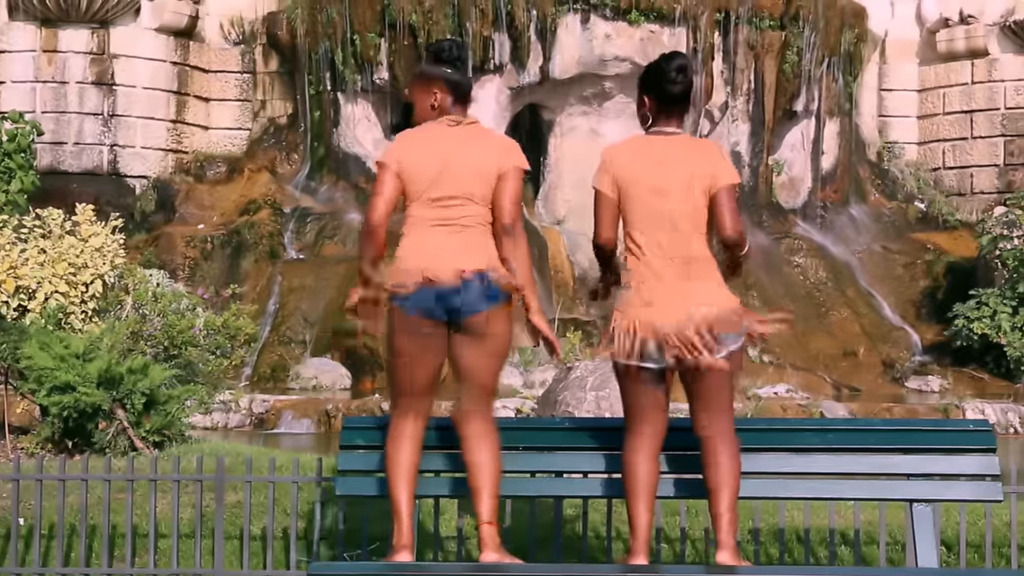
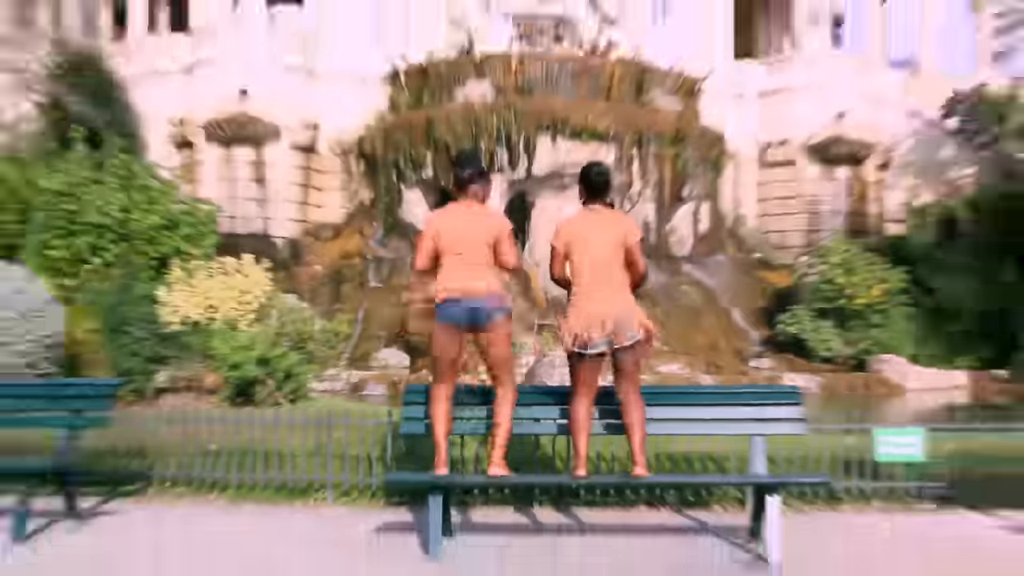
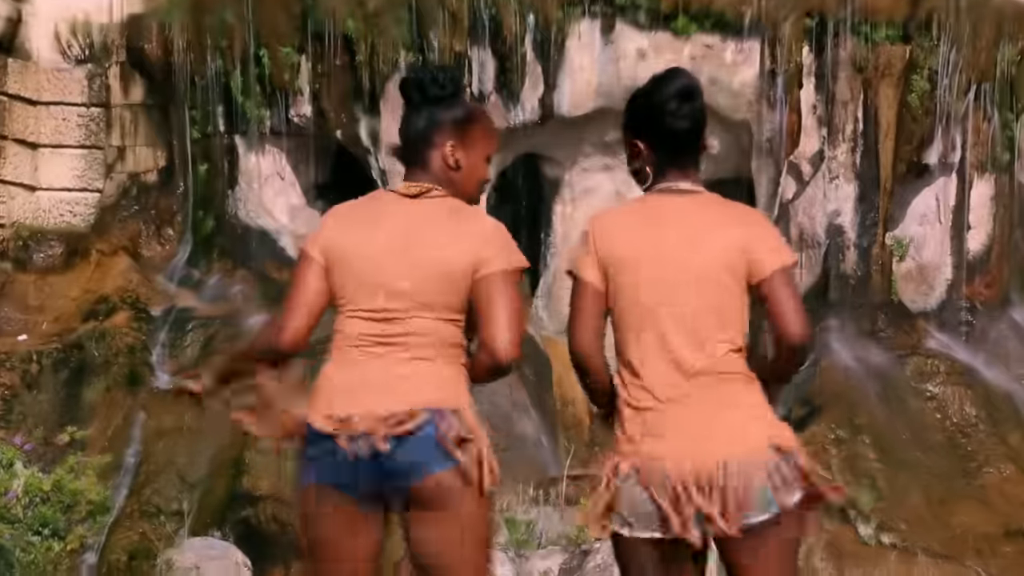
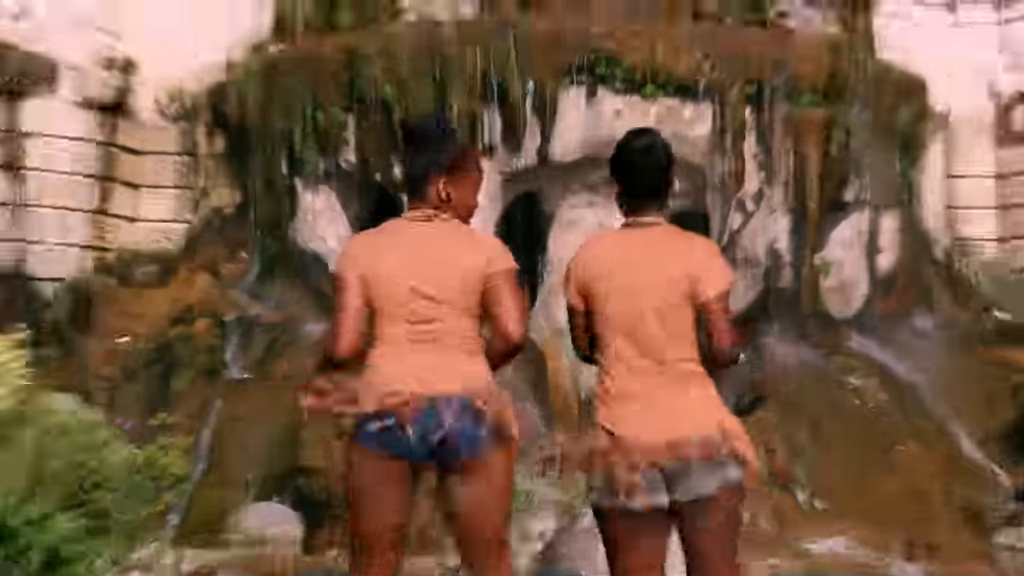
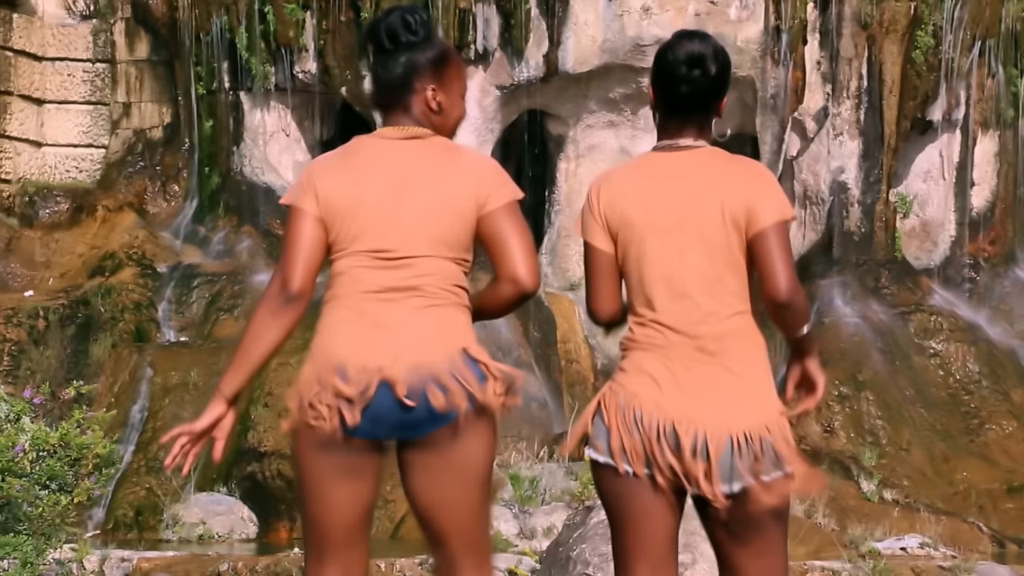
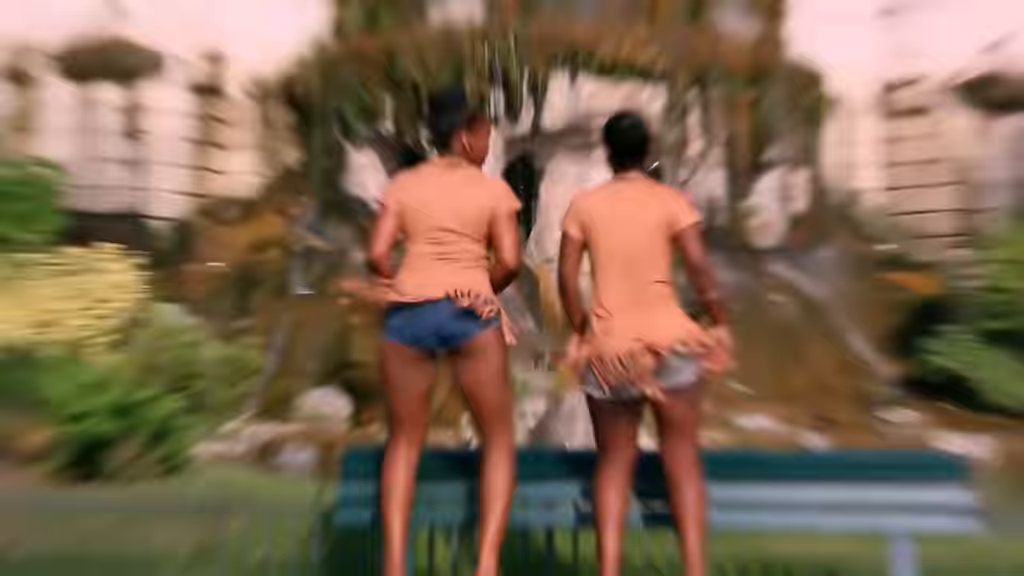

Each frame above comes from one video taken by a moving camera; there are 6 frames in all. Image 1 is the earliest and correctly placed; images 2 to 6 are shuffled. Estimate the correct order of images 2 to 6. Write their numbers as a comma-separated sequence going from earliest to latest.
2, 6, 4, 3, 5
